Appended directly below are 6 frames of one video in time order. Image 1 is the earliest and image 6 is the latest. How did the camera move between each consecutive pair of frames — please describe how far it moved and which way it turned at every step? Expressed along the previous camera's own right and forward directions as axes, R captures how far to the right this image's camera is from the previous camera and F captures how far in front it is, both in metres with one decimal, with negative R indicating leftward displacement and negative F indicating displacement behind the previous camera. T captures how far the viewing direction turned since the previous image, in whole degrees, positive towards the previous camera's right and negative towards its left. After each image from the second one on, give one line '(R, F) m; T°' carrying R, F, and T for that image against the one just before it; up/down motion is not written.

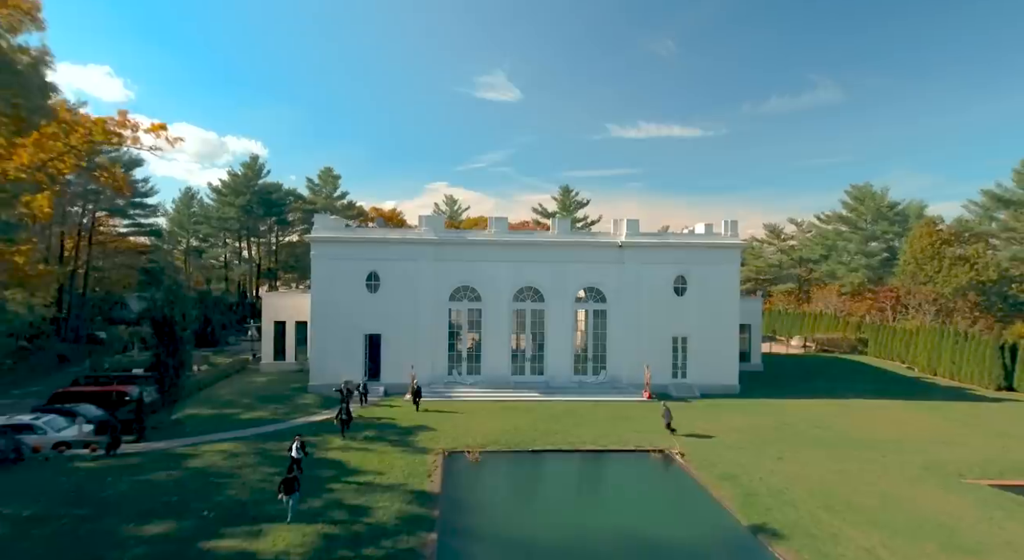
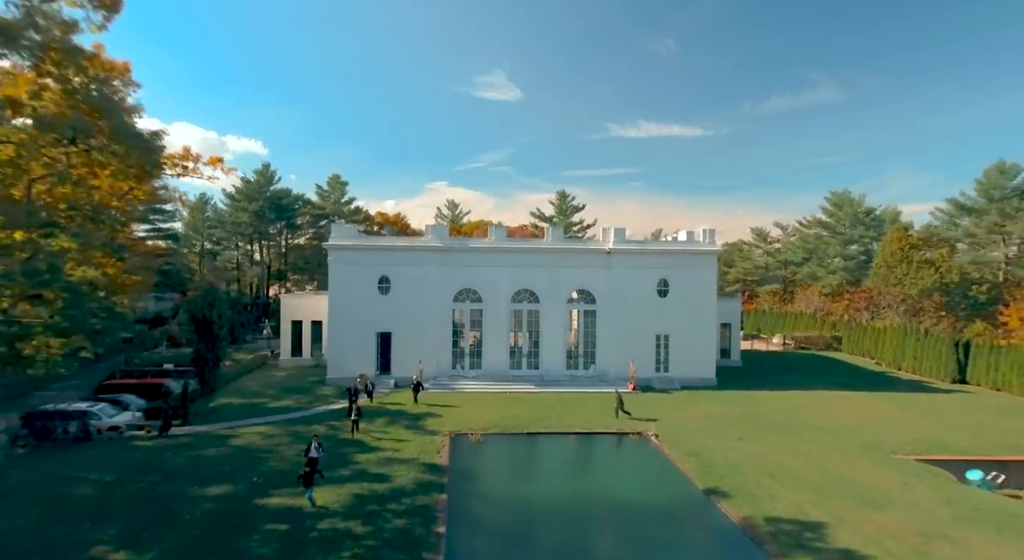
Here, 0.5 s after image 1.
(+0.1, -2.1) m; 0°
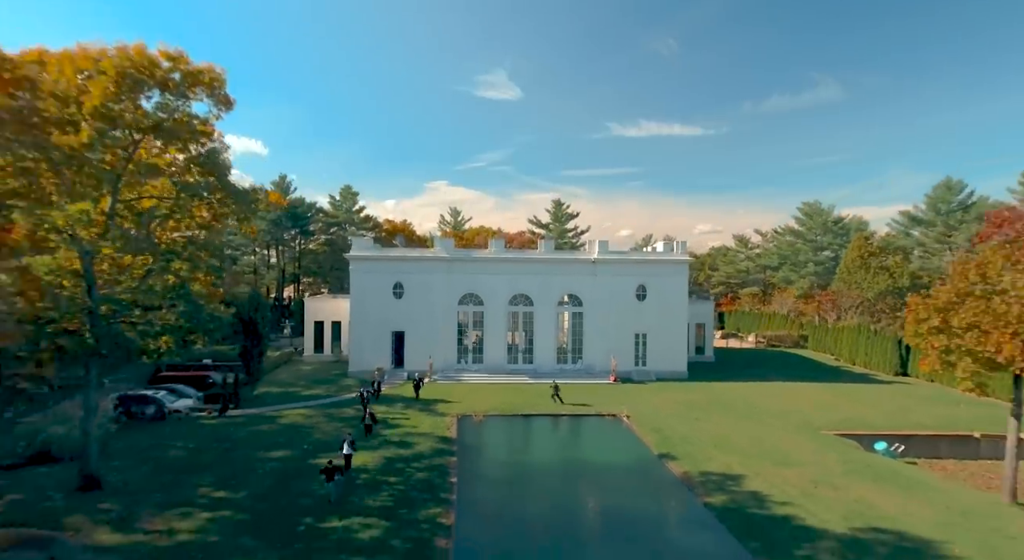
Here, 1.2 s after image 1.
(+0.1, -3.3) m; 0°
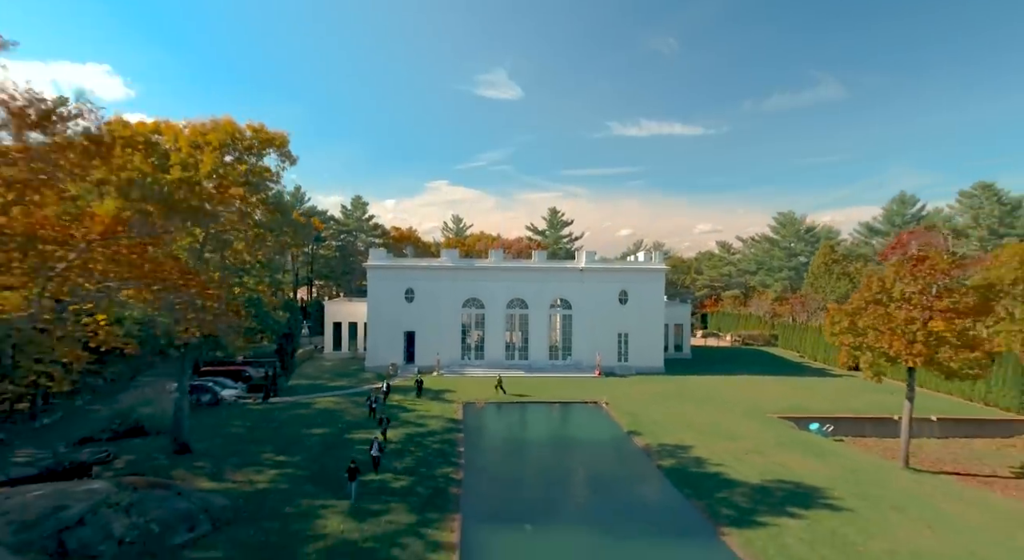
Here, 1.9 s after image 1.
(+0.1, -3.5) m; 0°
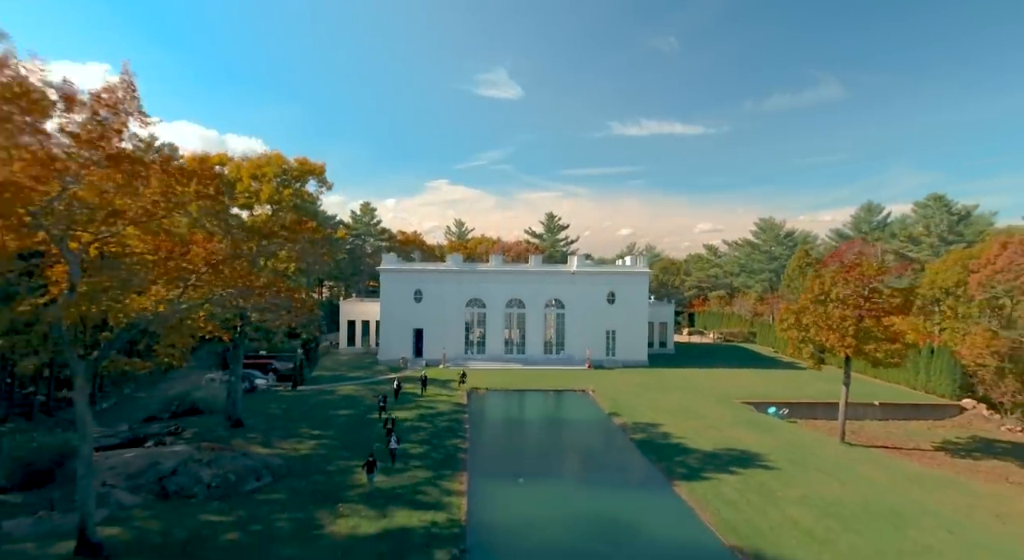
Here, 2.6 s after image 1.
(+0.1, -3.1) m; 0°
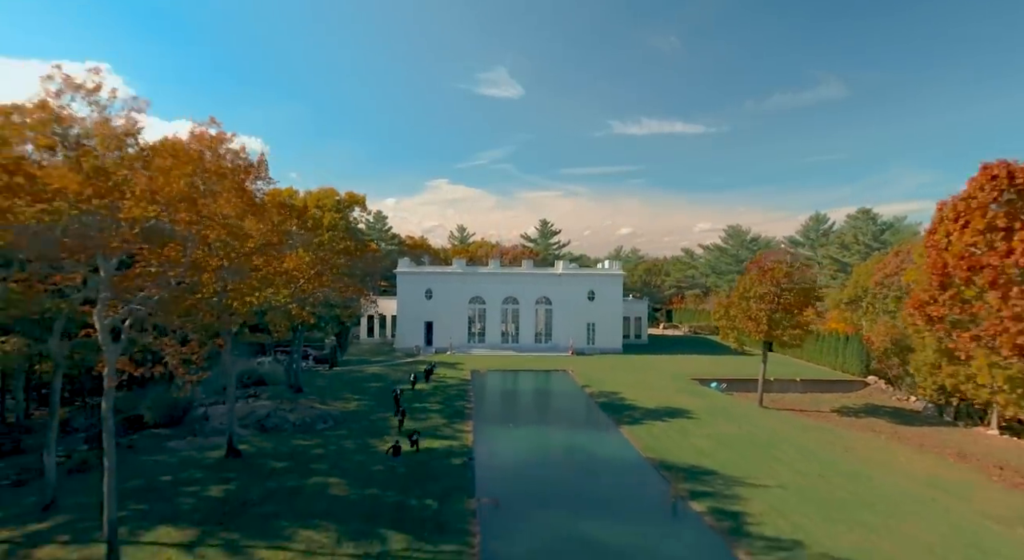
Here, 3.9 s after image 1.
(+0.3, -6.0) m; 0°
